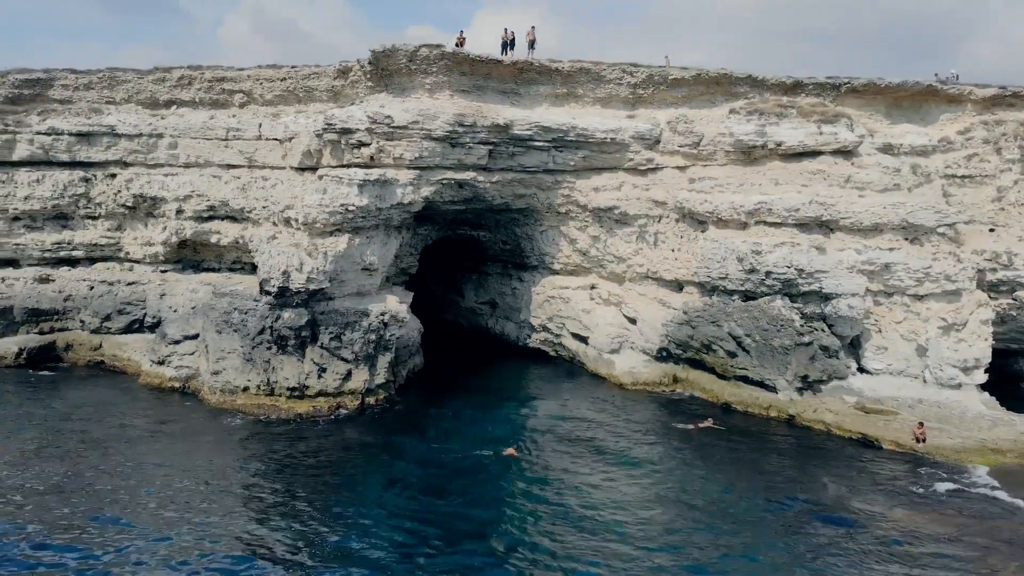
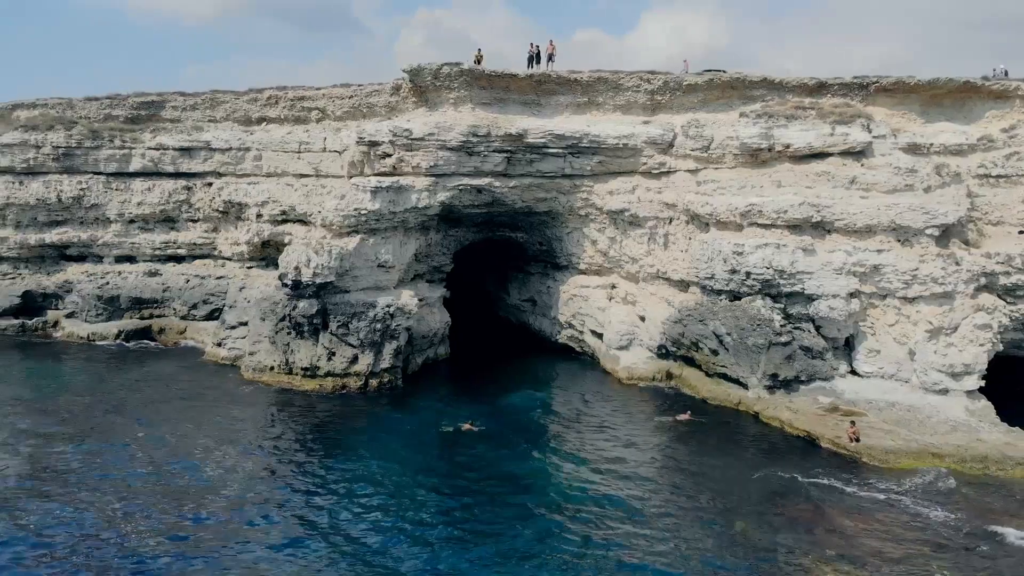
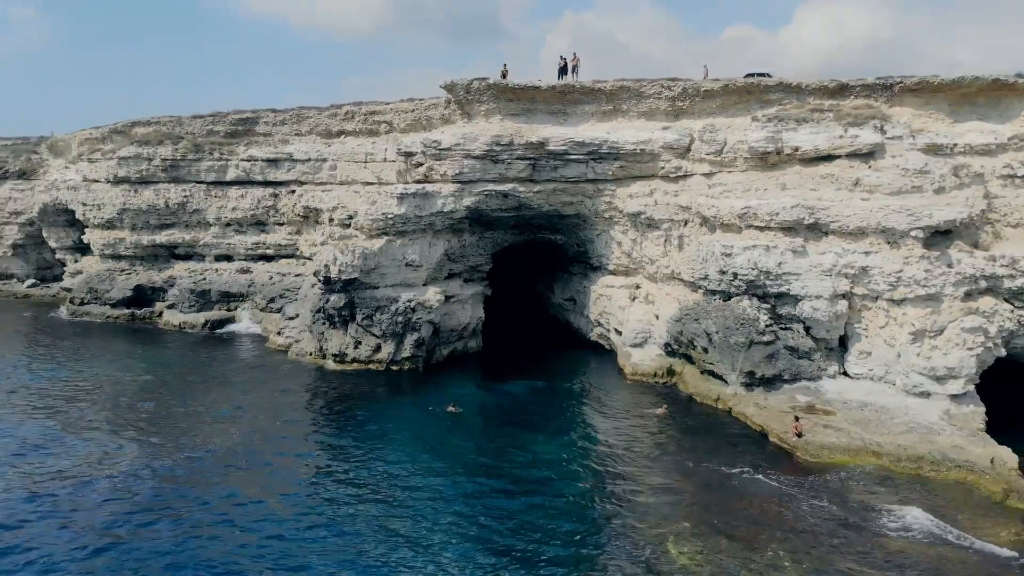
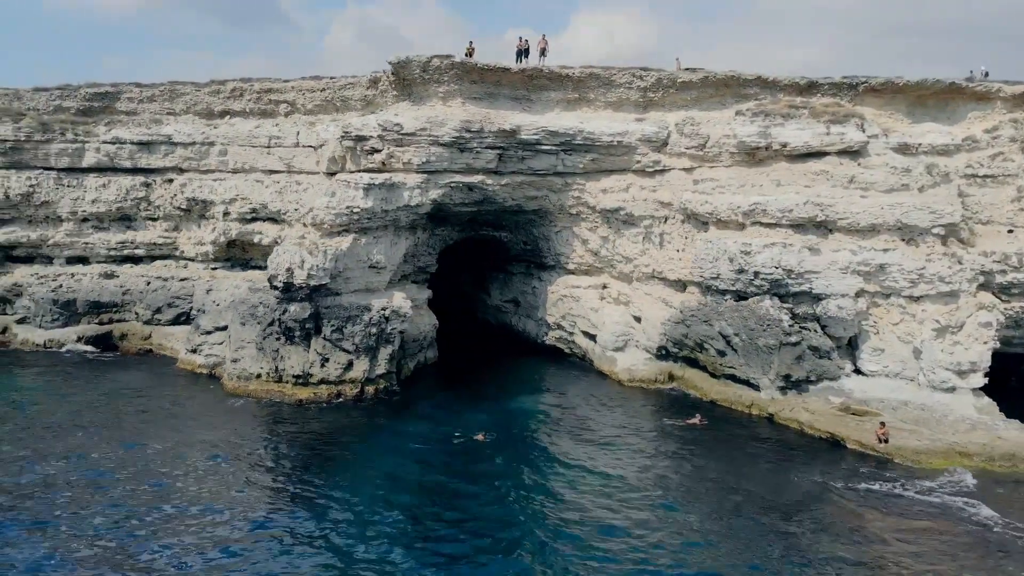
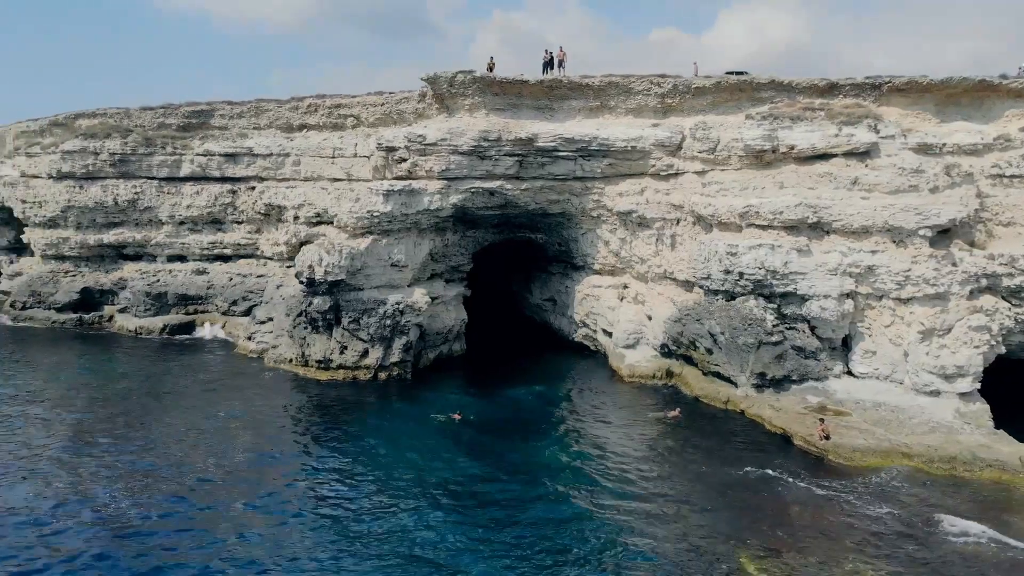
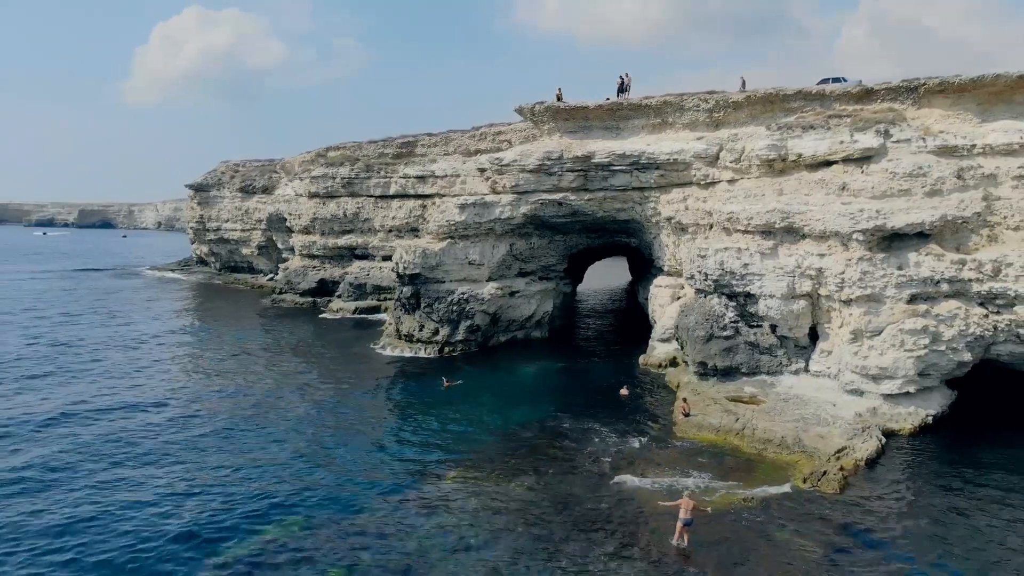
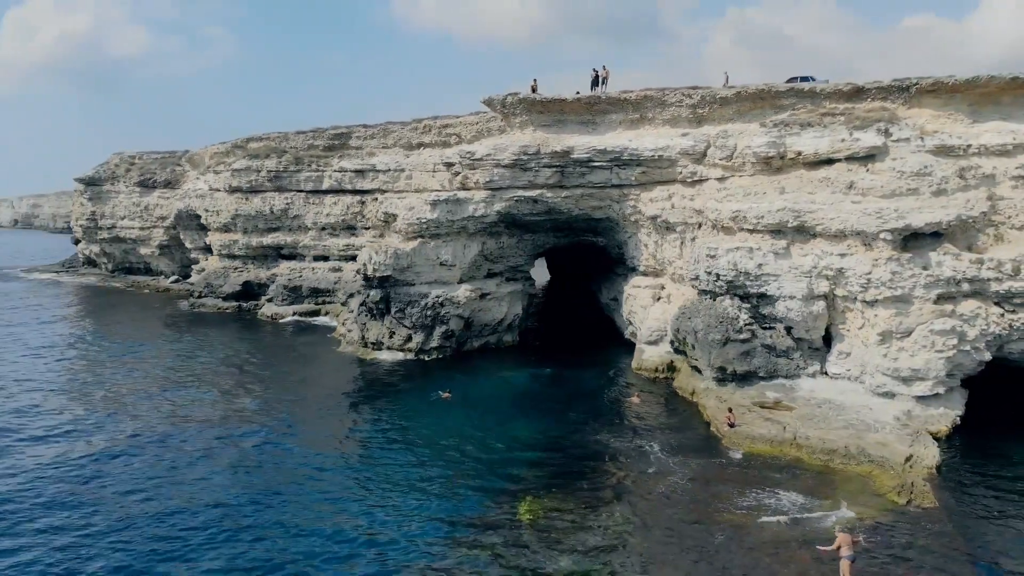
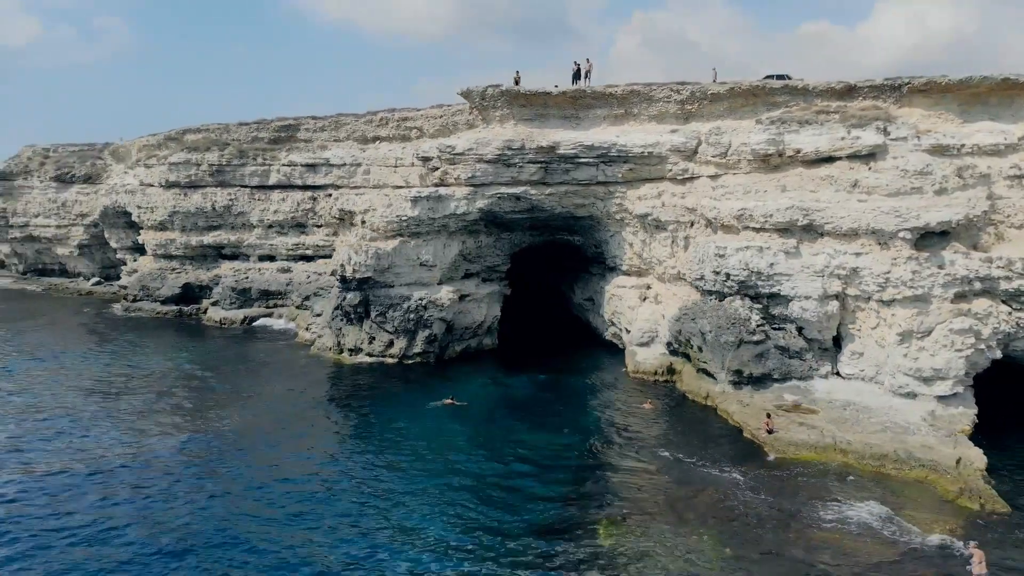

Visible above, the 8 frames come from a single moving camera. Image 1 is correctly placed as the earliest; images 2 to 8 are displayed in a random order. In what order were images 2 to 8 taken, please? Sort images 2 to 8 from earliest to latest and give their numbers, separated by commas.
4, 2, 5, 3, 8, 7, 6
